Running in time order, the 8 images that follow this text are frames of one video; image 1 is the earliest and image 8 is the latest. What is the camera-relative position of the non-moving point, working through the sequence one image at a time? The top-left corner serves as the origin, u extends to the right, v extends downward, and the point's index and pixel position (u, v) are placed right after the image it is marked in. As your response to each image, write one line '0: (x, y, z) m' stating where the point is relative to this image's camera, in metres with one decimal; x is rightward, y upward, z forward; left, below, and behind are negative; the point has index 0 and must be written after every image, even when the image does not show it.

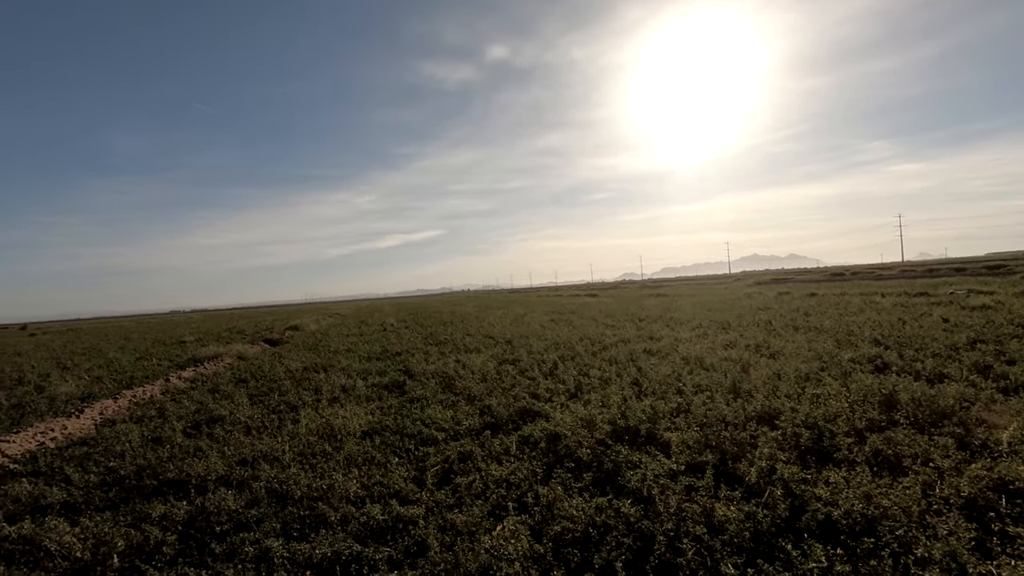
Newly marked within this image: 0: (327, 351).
0: (-6.7, -2.4, +19.4) m
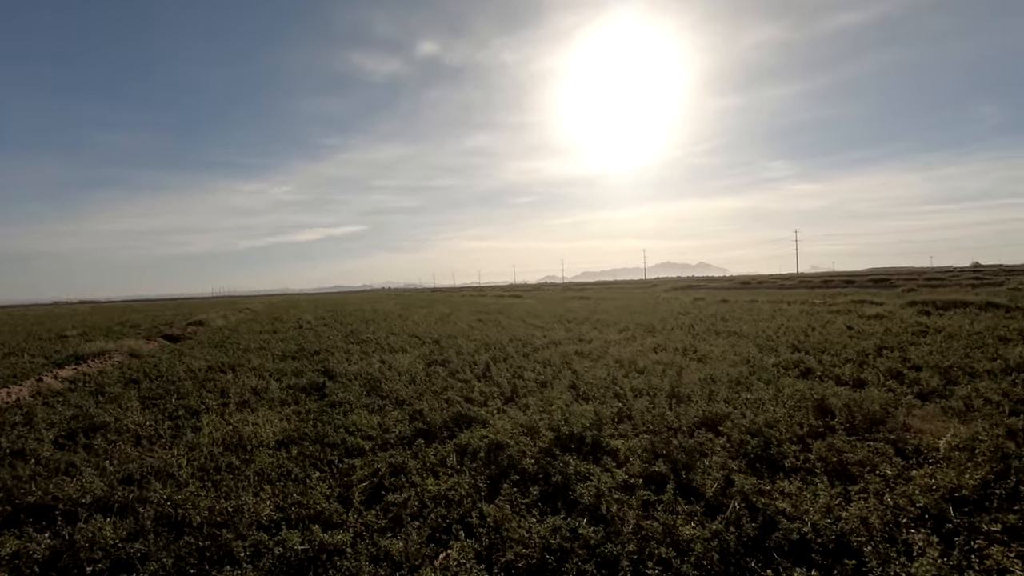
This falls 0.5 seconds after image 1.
0: (-9.3, -2.1, +18.0) m
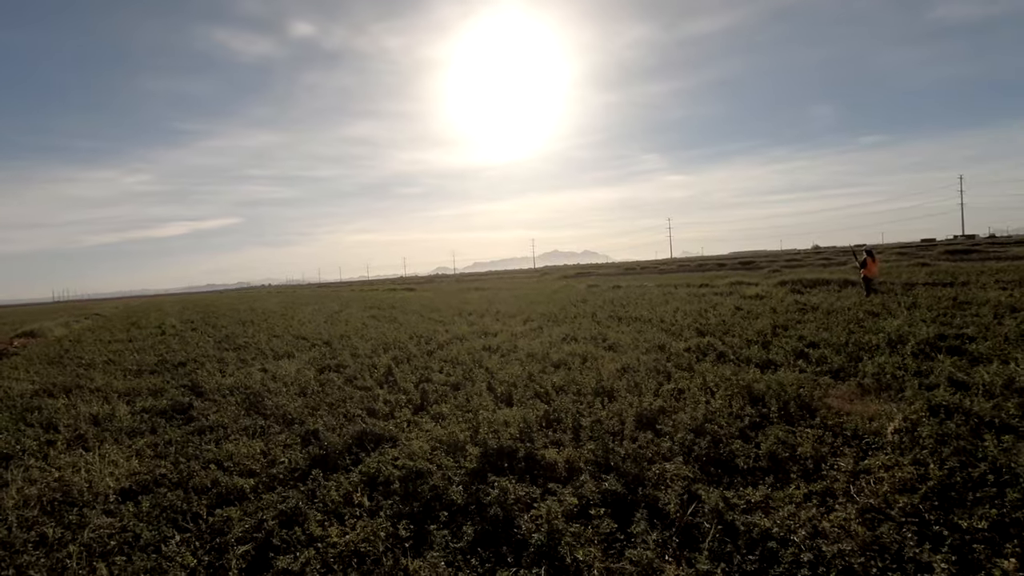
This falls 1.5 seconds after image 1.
0: (-12.3, -2.2, +15.4) m
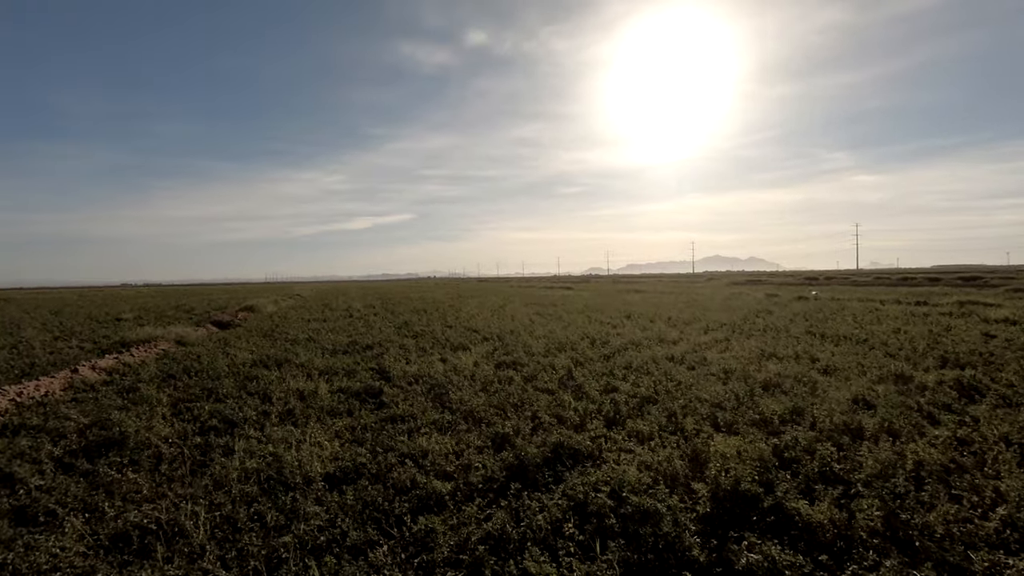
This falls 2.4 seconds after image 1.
0: (-7.5, -1.7, +17.7) m
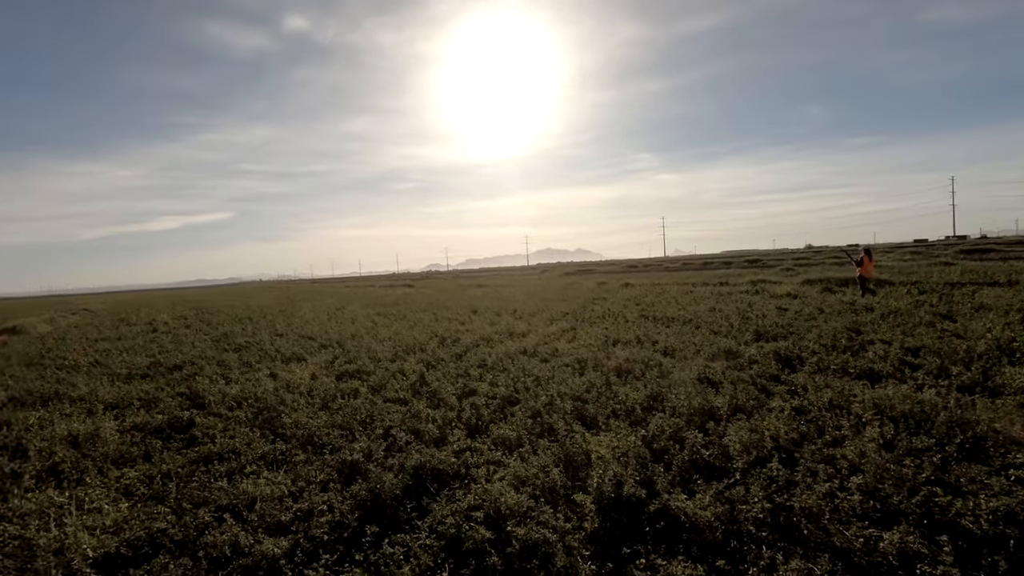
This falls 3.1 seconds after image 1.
0: (-12.0, -2.0, +14.4) m
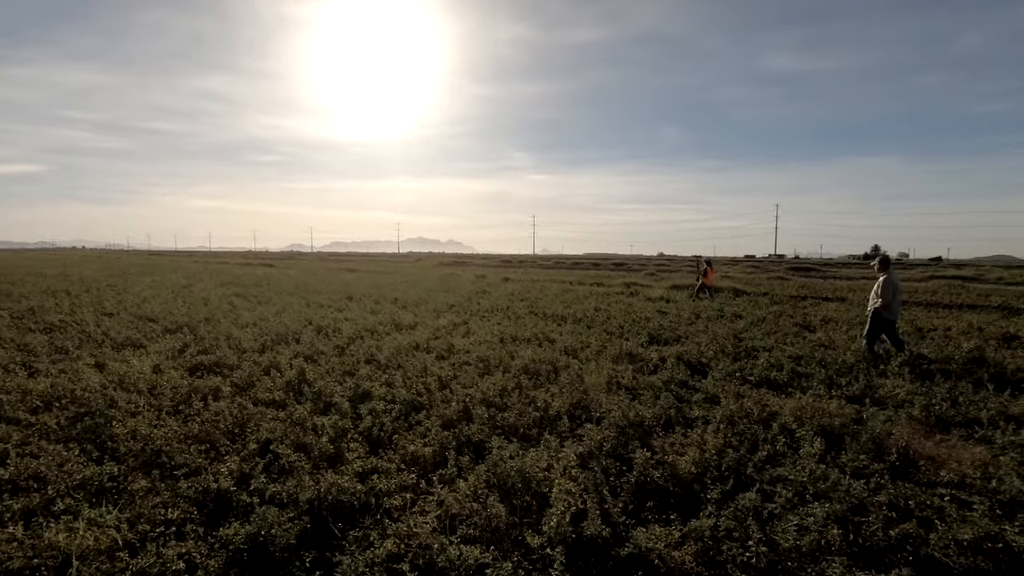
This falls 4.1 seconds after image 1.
0: (-14.8, -1.0, +10.8) m
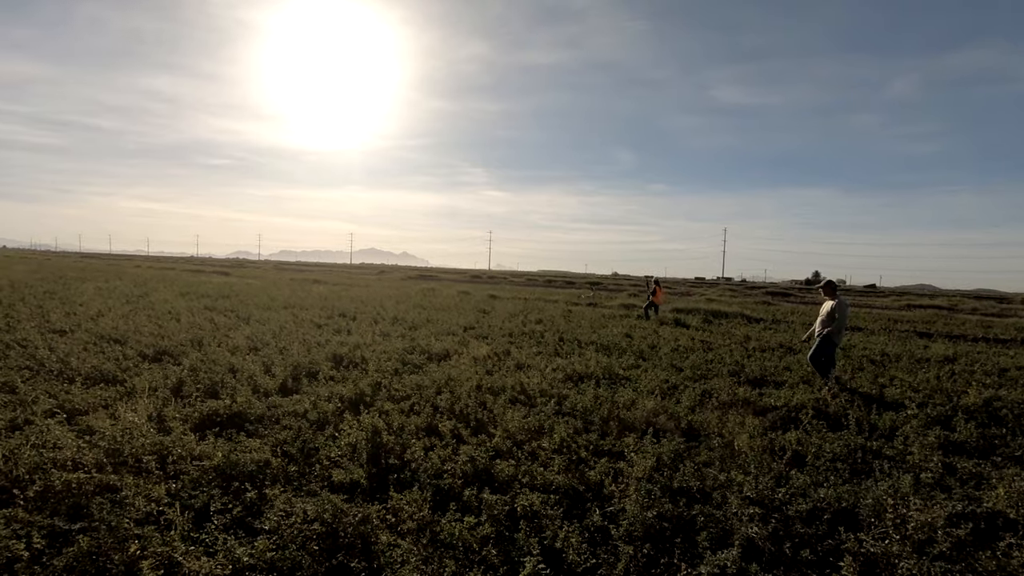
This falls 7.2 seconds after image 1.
0: (-14.4, -1.0, +8.5) m
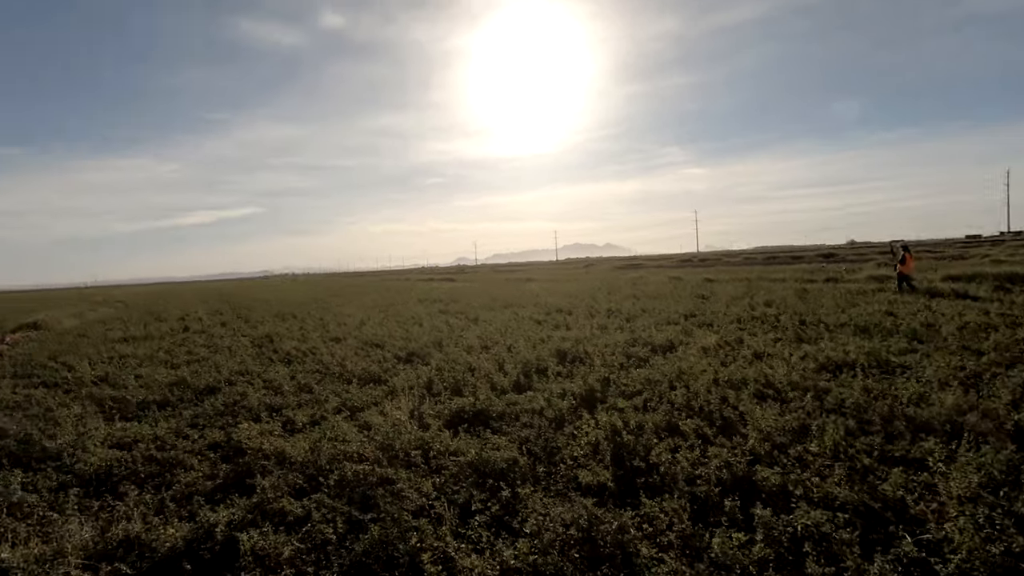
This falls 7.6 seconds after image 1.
0: (-10.2, -1.8, +13.0) m
